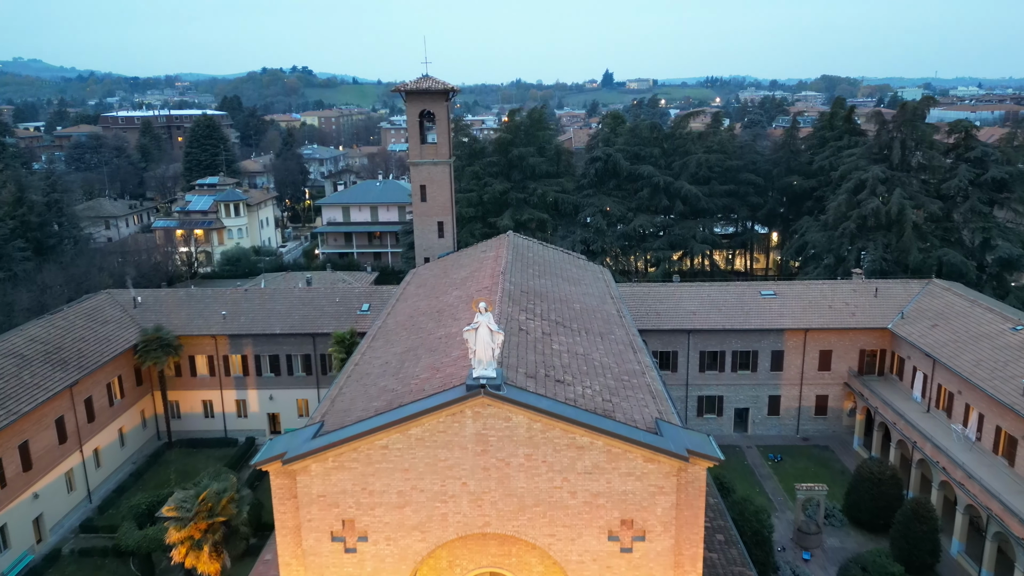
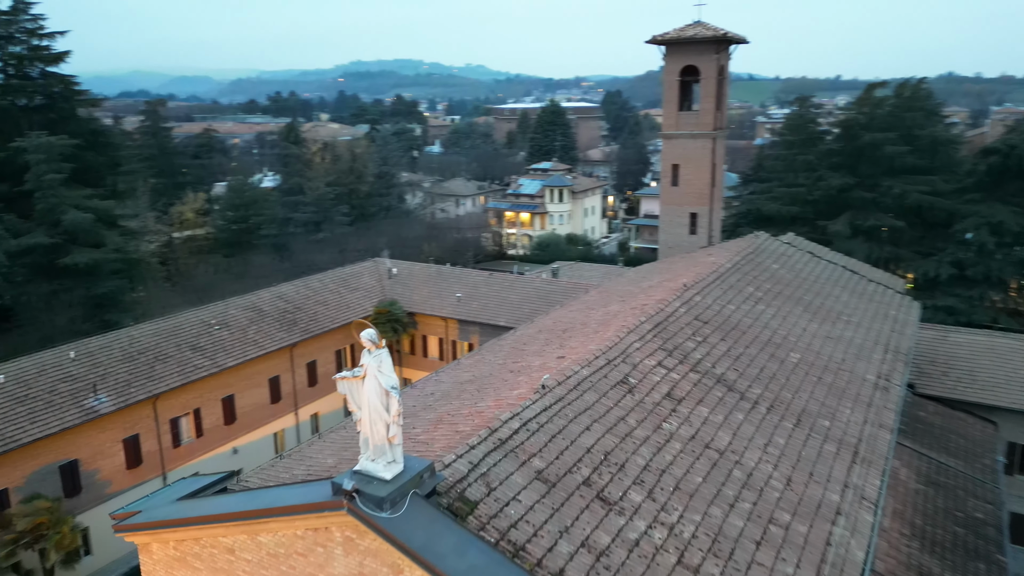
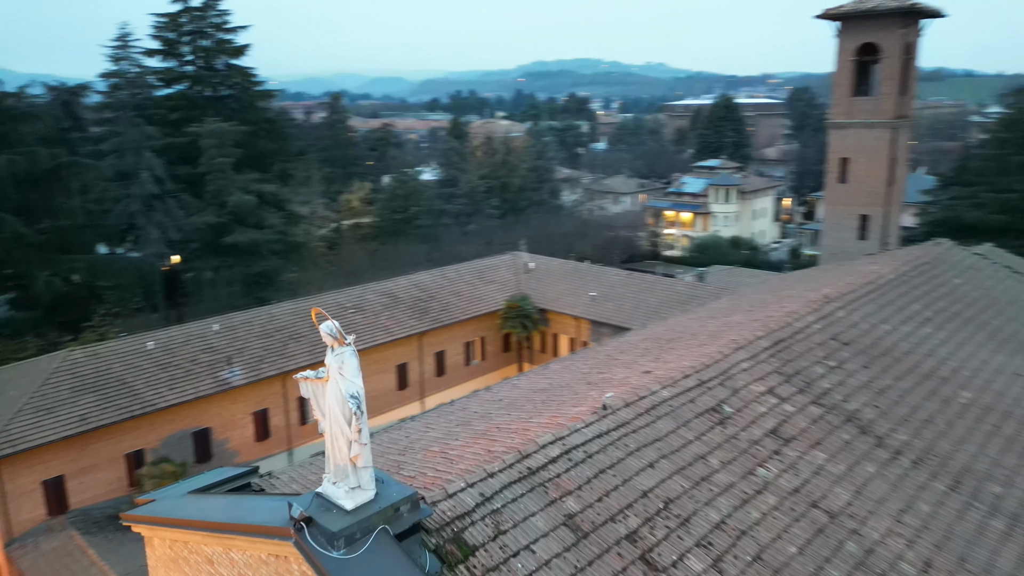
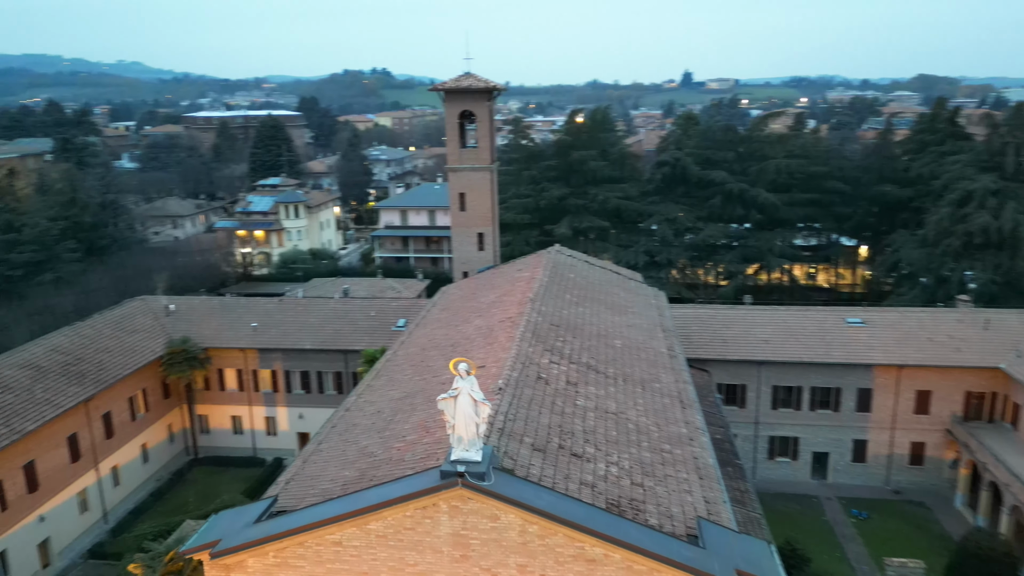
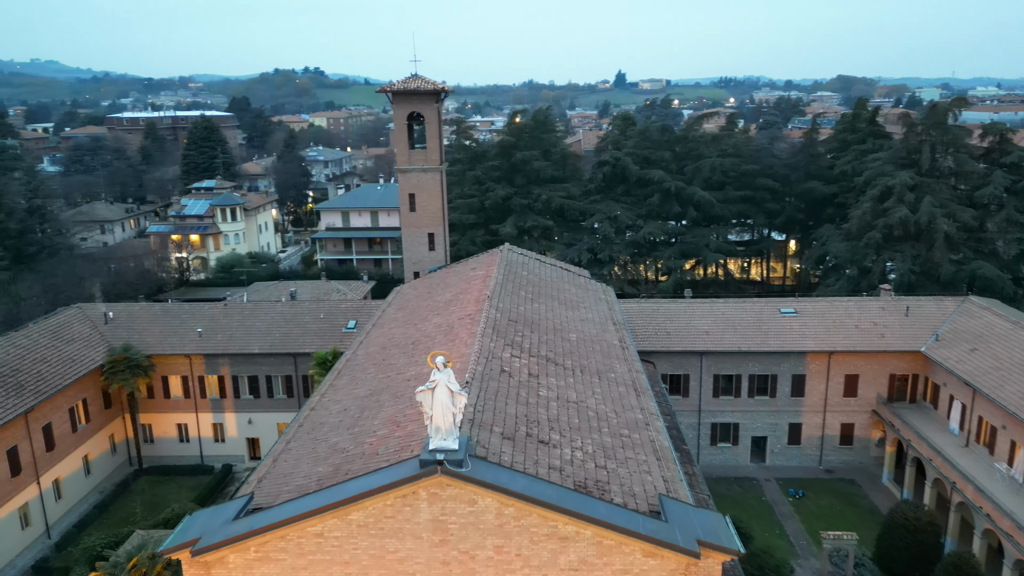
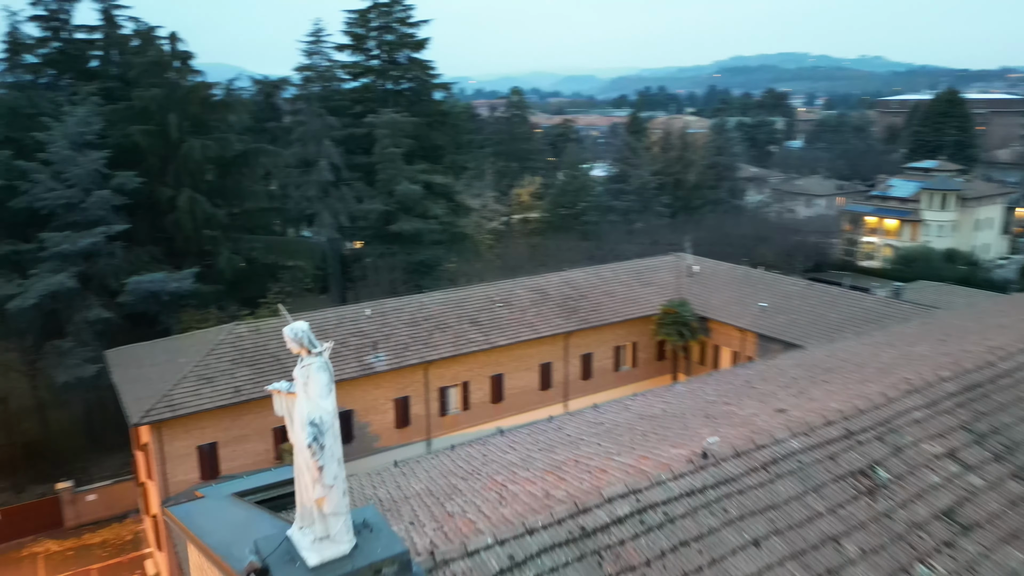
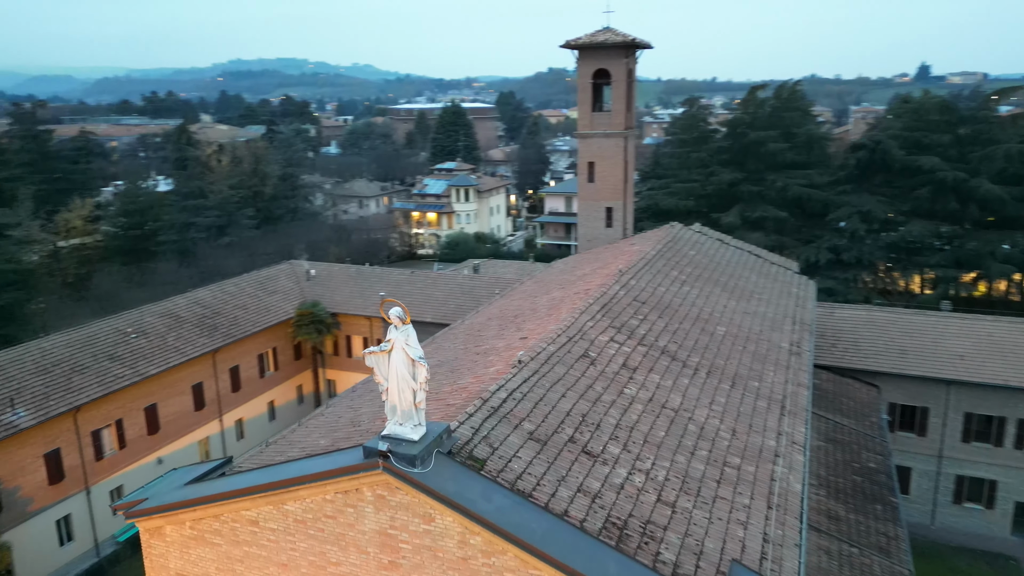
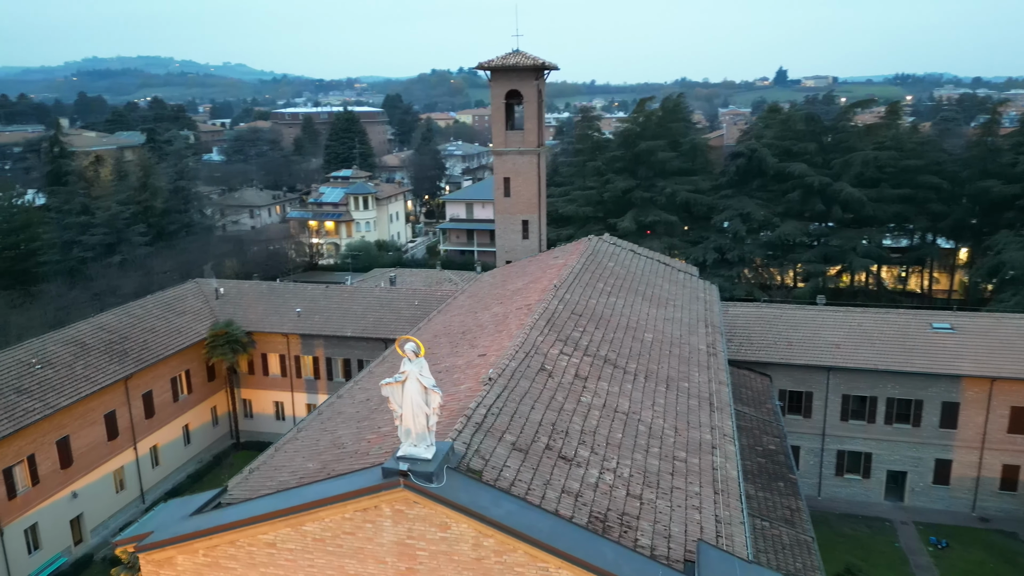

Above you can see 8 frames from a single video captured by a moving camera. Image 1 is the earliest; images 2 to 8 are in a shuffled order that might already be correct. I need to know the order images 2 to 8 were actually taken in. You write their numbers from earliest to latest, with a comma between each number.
5, 4, 8, 7, 2, 3, 6
